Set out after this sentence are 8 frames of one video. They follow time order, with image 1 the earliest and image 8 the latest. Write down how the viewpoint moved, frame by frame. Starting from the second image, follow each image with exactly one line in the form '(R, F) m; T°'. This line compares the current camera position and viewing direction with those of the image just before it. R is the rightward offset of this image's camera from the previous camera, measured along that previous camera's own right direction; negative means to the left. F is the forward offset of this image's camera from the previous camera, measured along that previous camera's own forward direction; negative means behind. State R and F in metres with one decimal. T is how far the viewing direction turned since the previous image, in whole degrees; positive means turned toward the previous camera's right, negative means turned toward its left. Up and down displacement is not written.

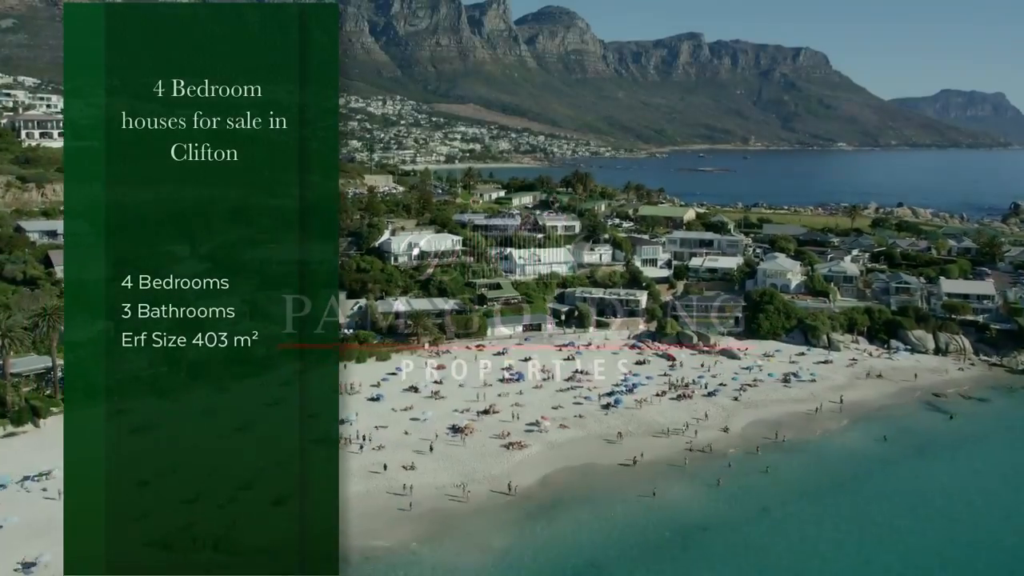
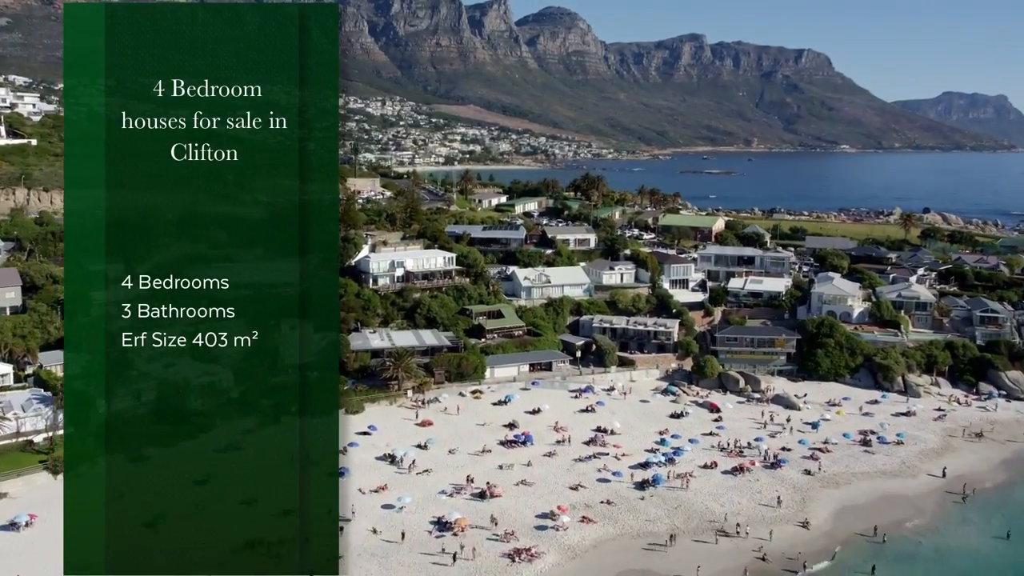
(-0.3, +17.3) m; 0°
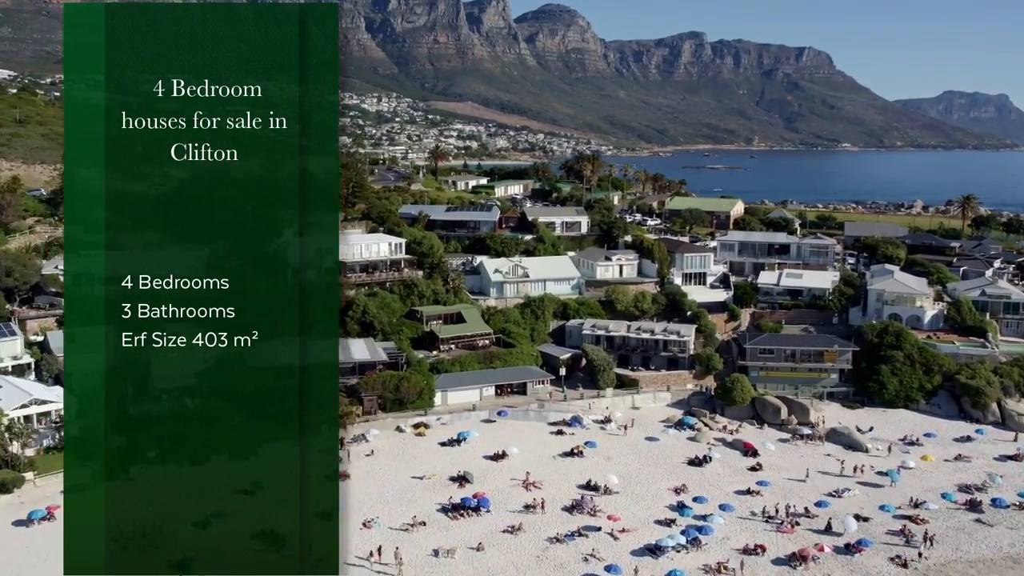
(+2.2, +19.8) m; 0°
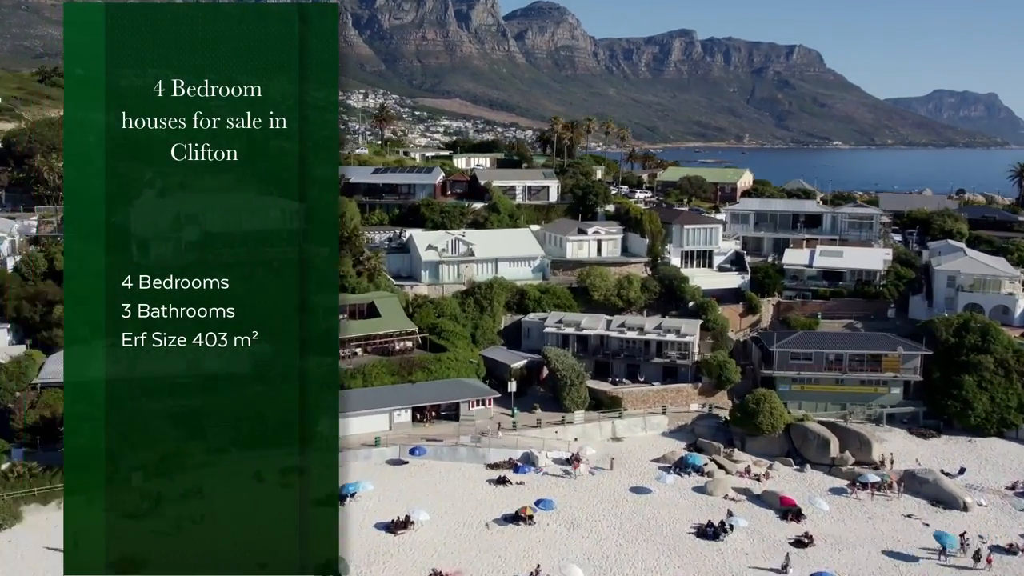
(+2.5, +17.6) m; +1°
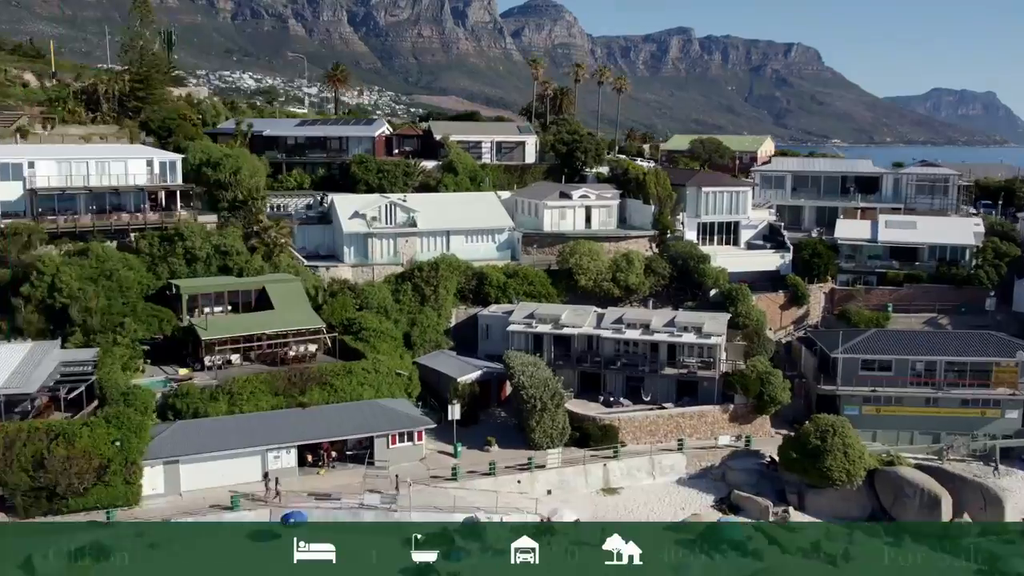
(+1.5, +13.2) m; 0°
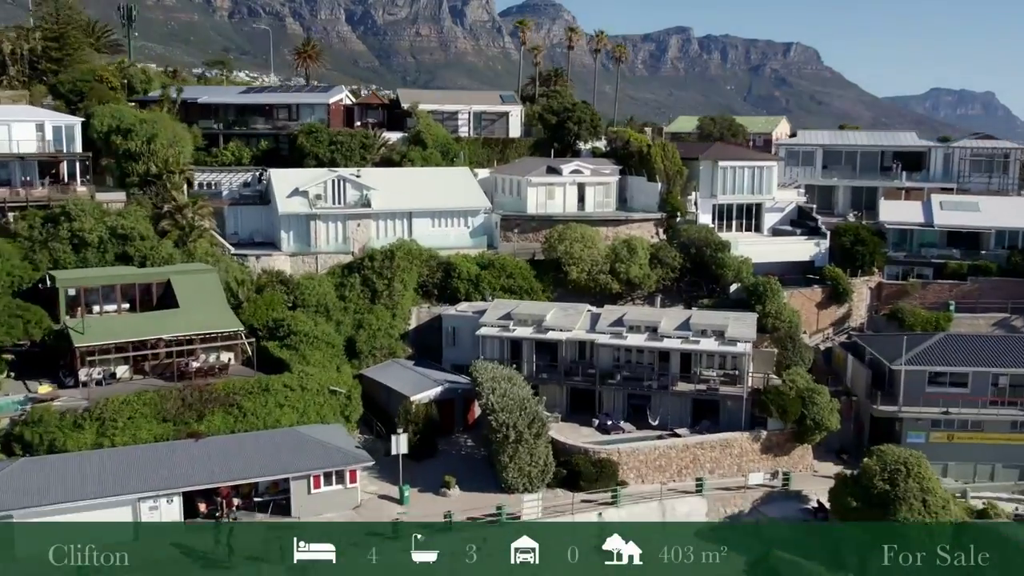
(+0.7, +6.6) m; 0°
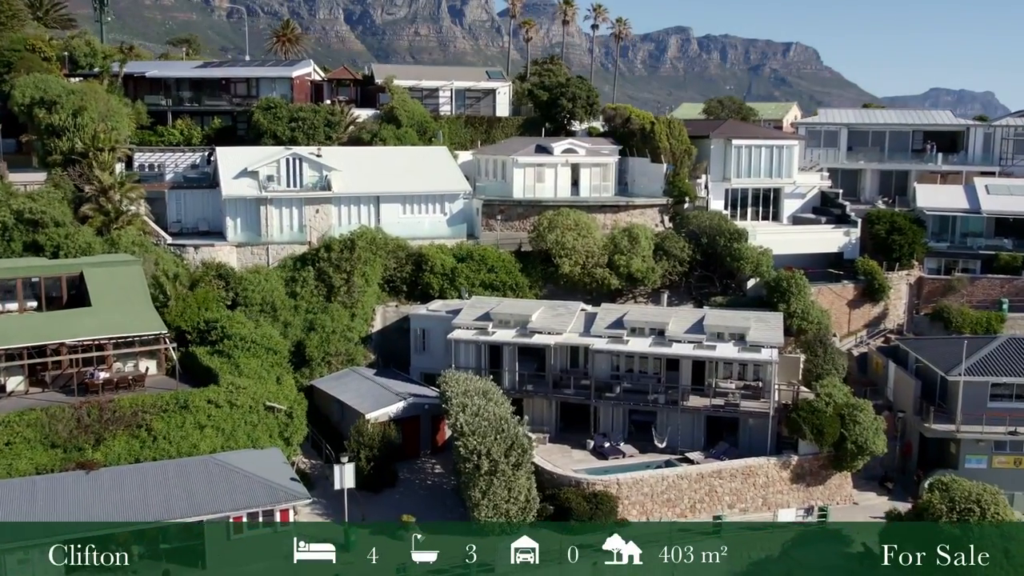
(+0.4, +4.0) m; 0°
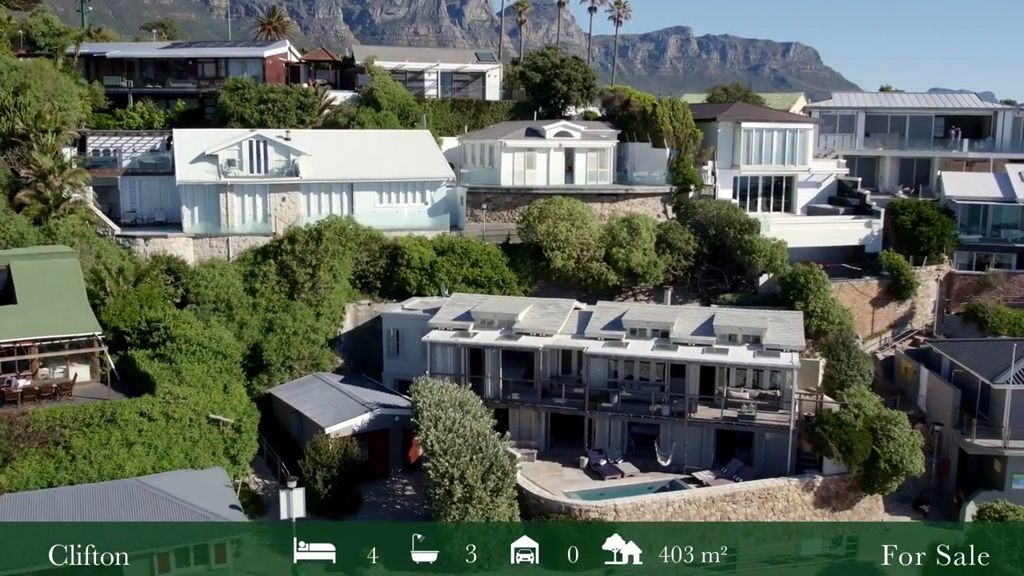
(+0.3, +2.4) m; 0°
